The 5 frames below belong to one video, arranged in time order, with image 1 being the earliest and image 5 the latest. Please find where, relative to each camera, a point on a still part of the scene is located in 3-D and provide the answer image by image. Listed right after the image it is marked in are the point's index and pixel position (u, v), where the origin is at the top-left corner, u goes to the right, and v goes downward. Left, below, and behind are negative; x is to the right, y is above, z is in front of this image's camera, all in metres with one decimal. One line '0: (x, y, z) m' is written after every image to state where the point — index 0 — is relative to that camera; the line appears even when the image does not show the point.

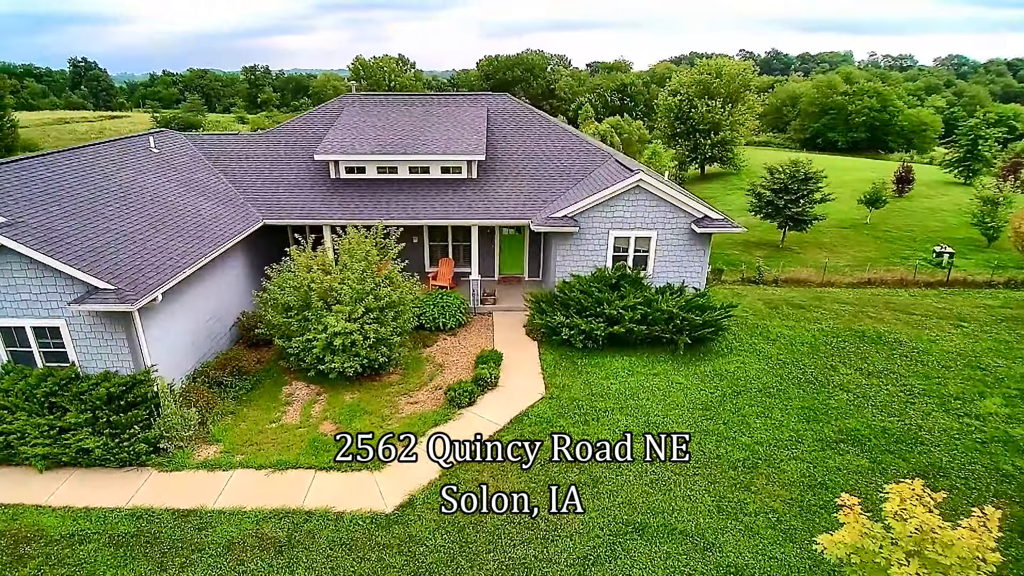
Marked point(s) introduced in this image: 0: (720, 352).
0: (+4.5, -1.3, +13.4) m
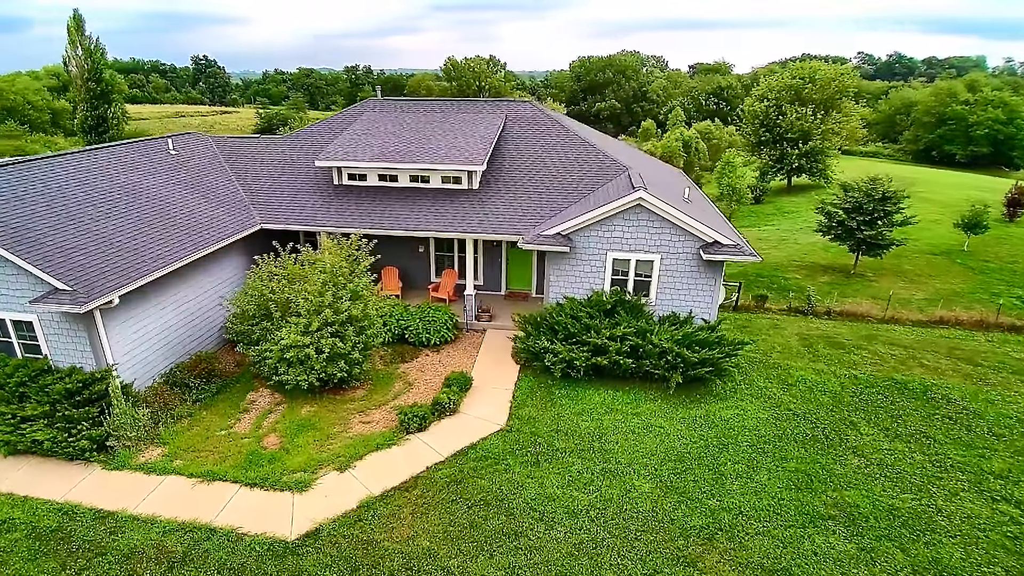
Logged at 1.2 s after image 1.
0: (+4.0, -2.0, +12.0) m
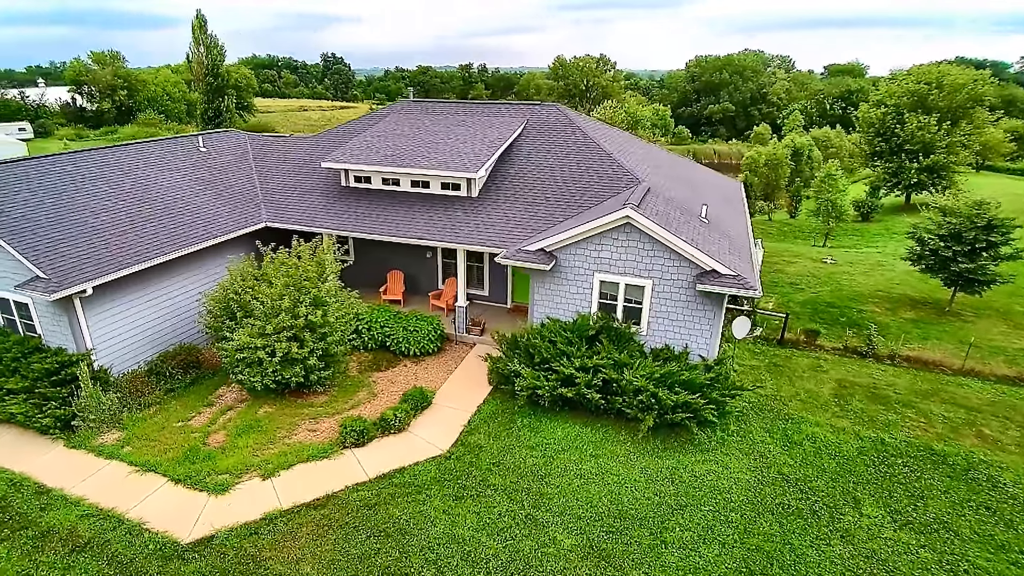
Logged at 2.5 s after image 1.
0: (+3.1, -2.6, +10.5) m
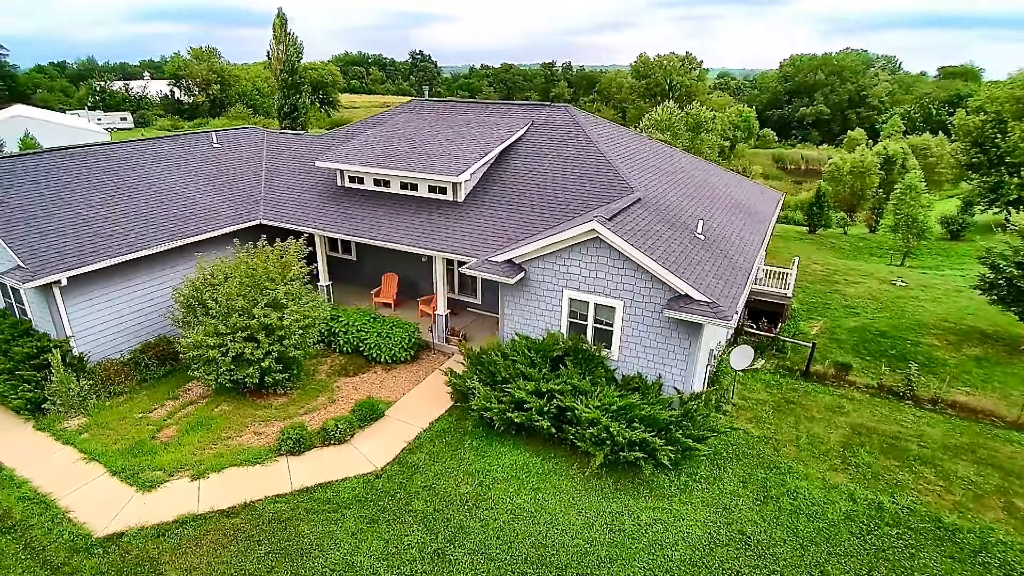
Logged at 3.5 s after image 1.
0: (+2.1, -3.0, +9.5) m
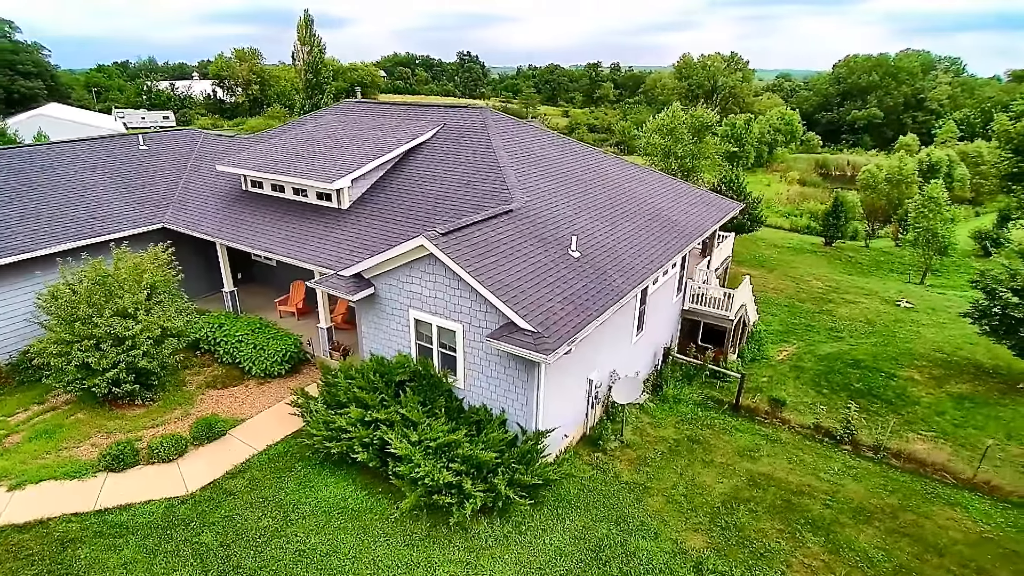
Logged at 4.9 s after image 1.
0: (-0.6, -3.3, +8.4) m
